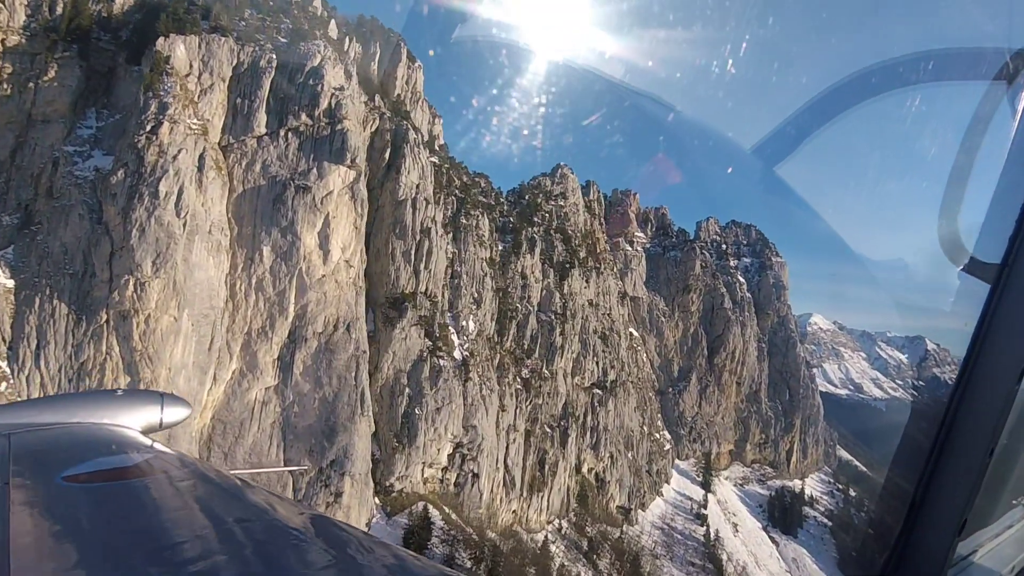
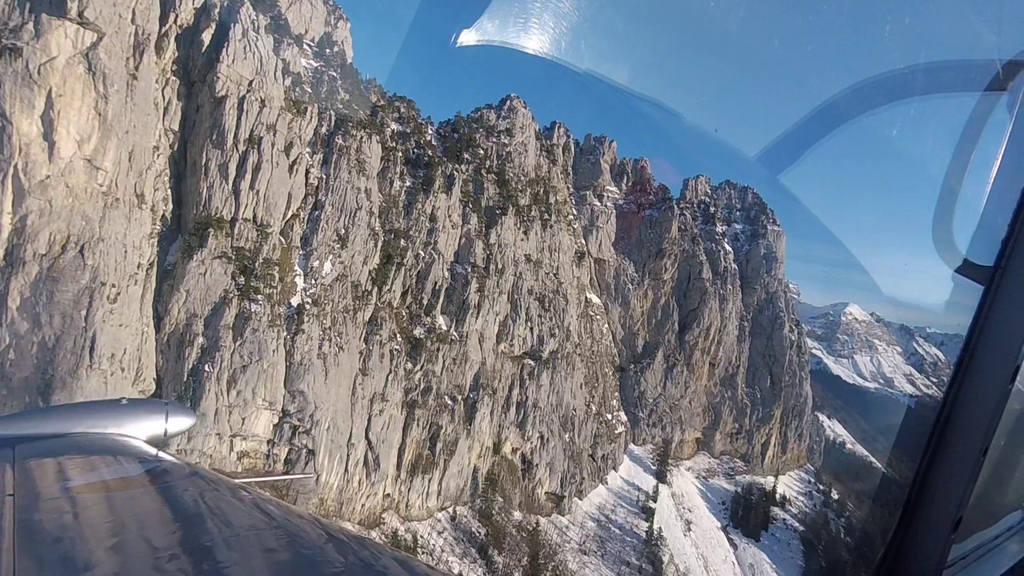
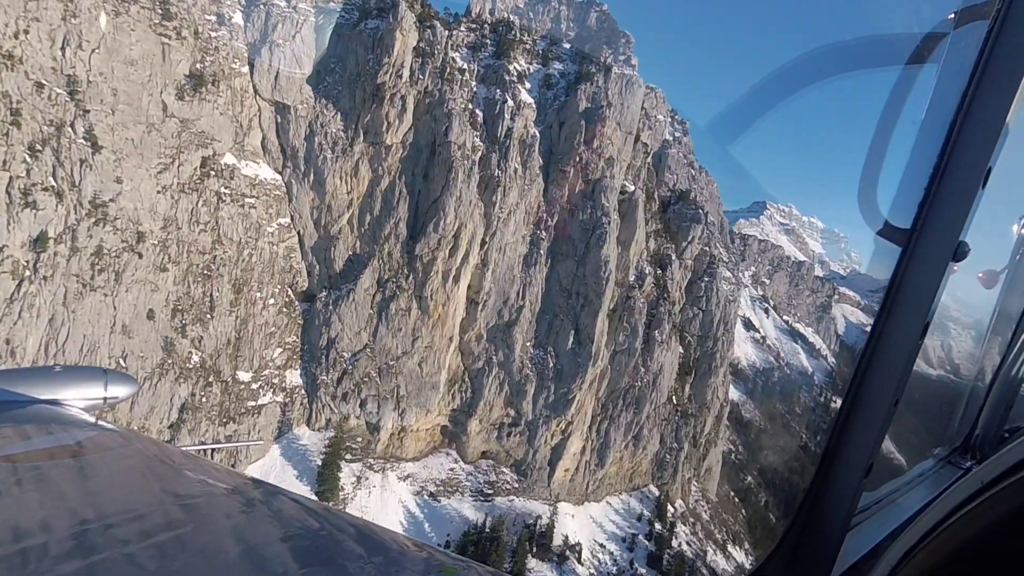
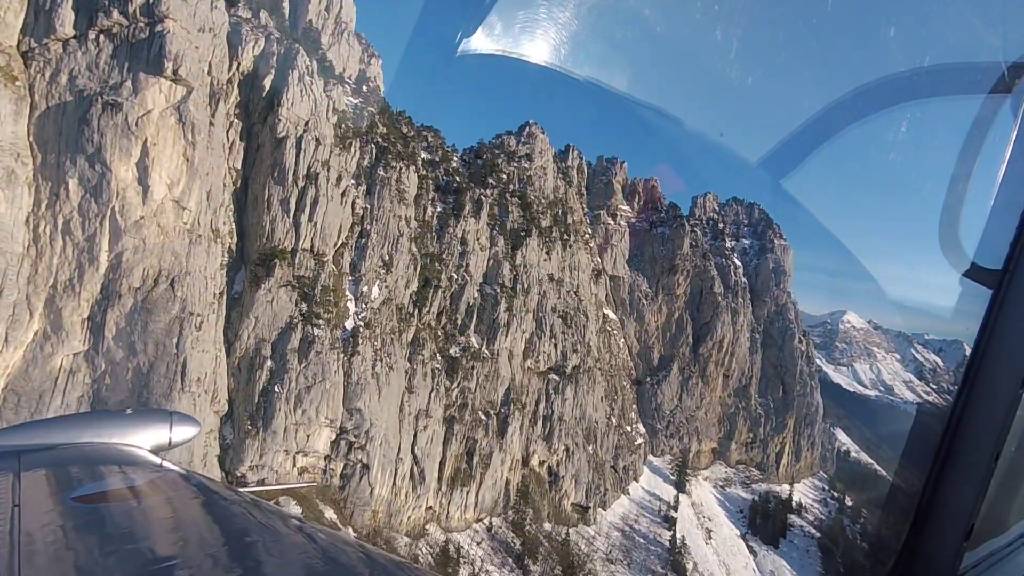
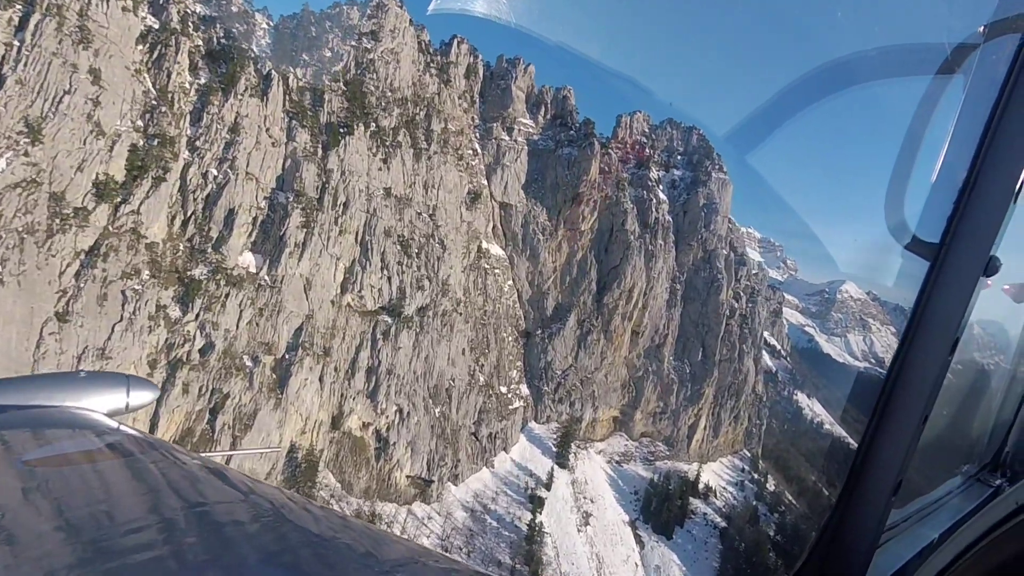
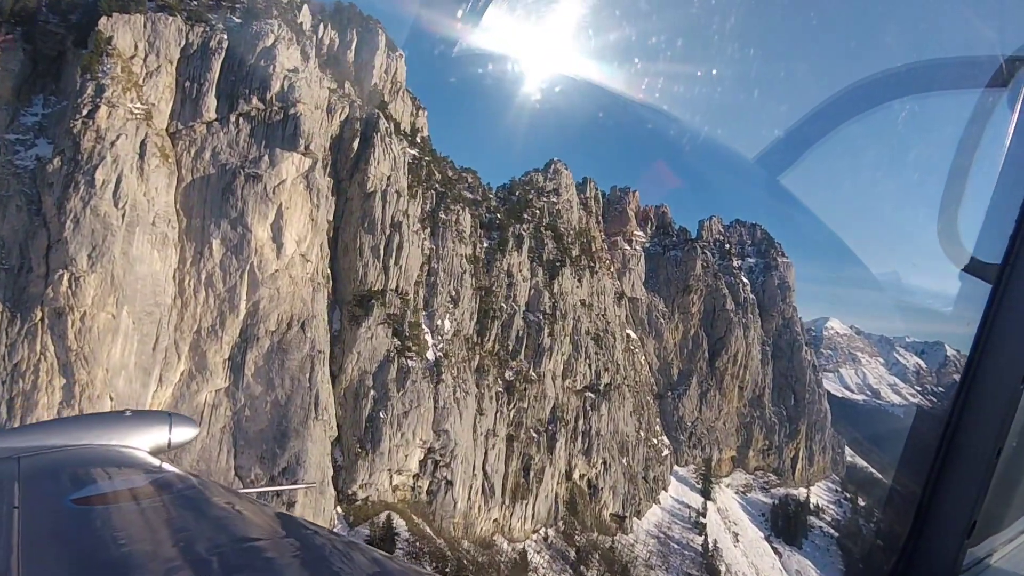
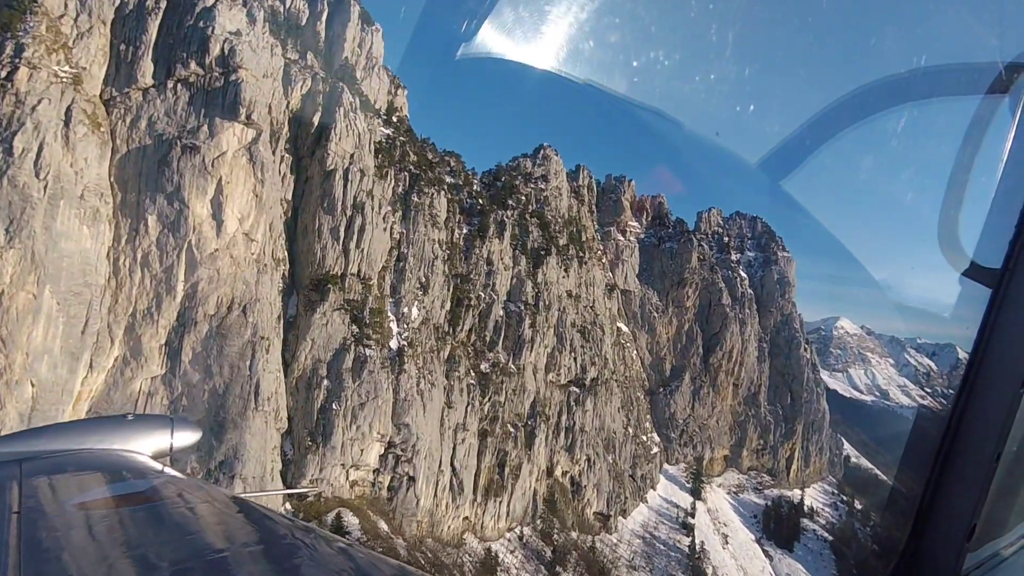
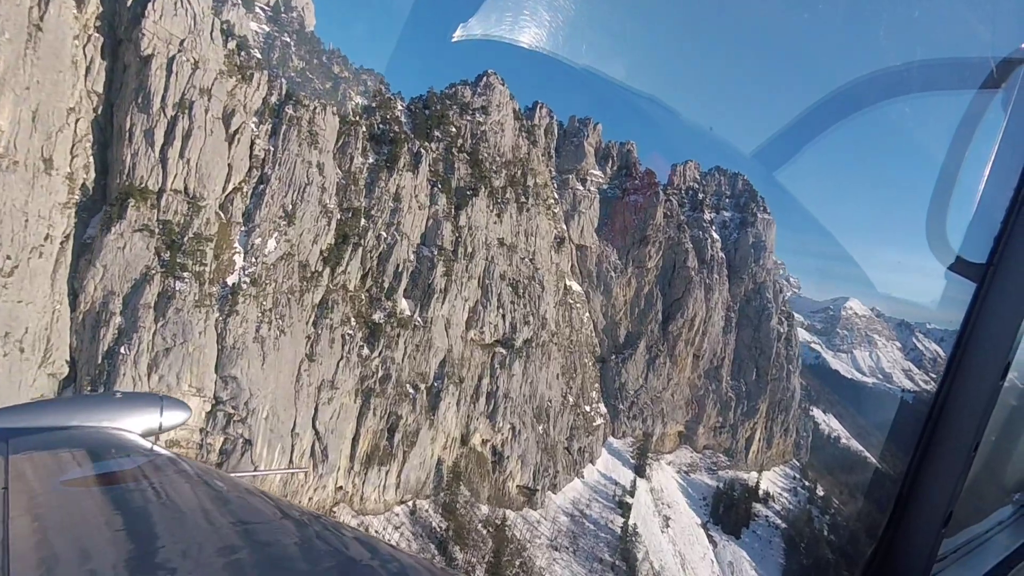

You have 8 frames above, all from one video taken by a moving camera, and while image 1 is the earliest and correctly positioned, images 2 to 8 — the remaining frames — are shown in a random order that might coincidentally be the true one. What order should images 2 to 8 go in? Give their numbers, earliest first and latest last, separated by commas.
6, 7, 4, 2, 8, 5, 3
